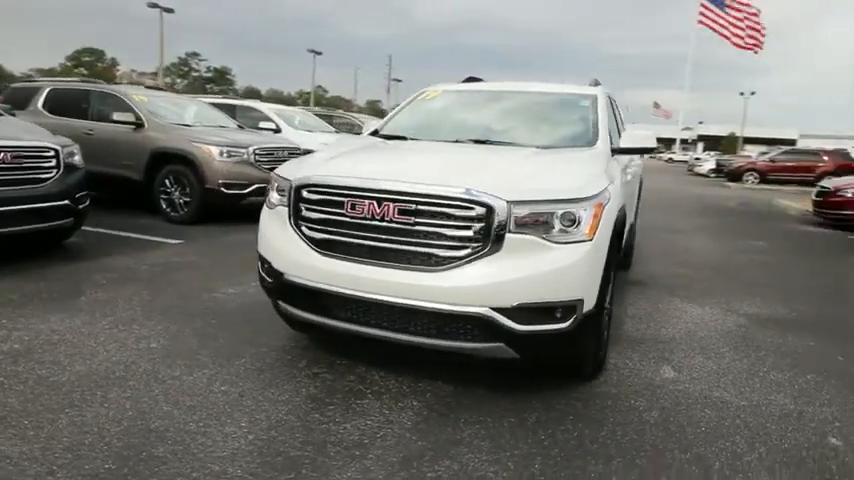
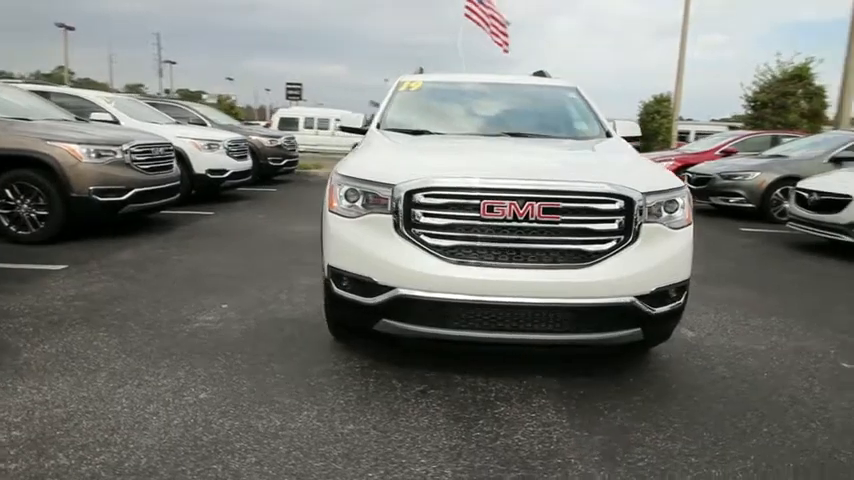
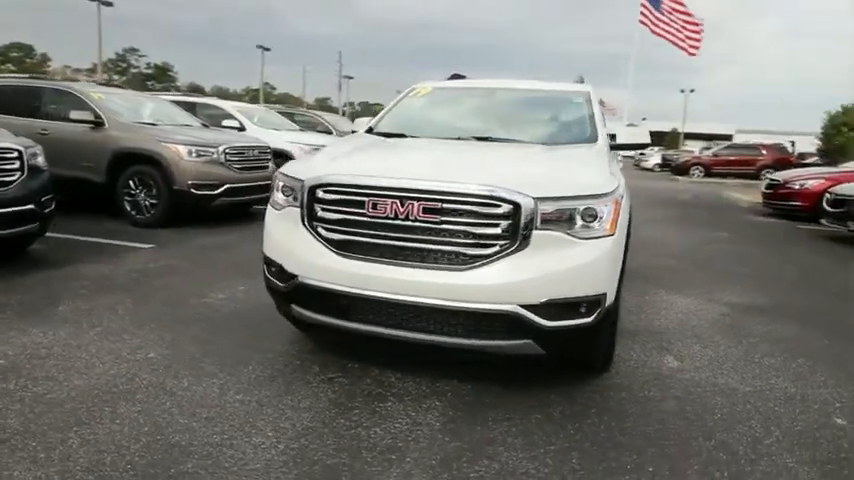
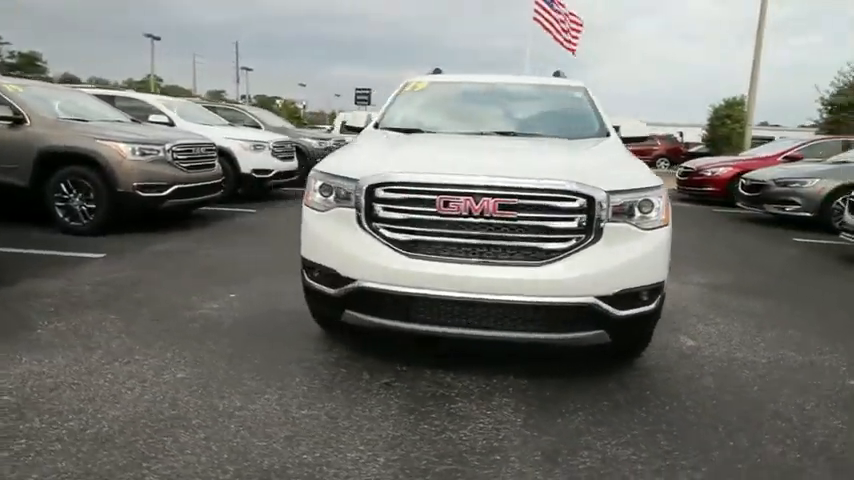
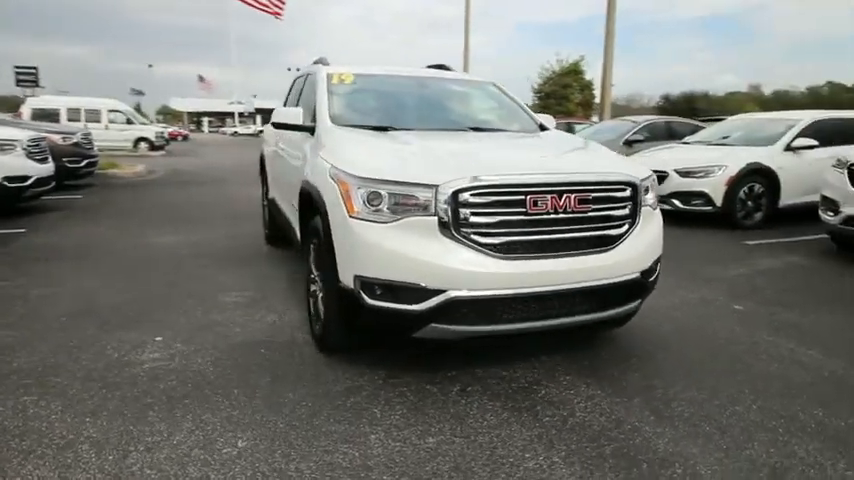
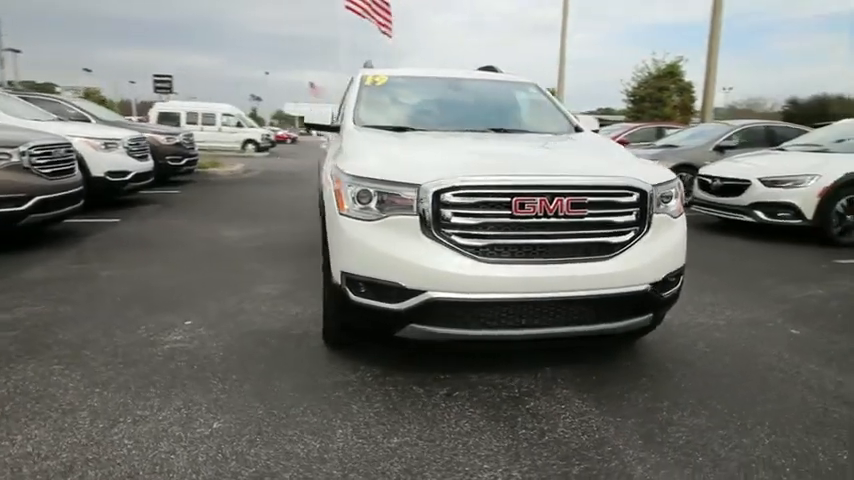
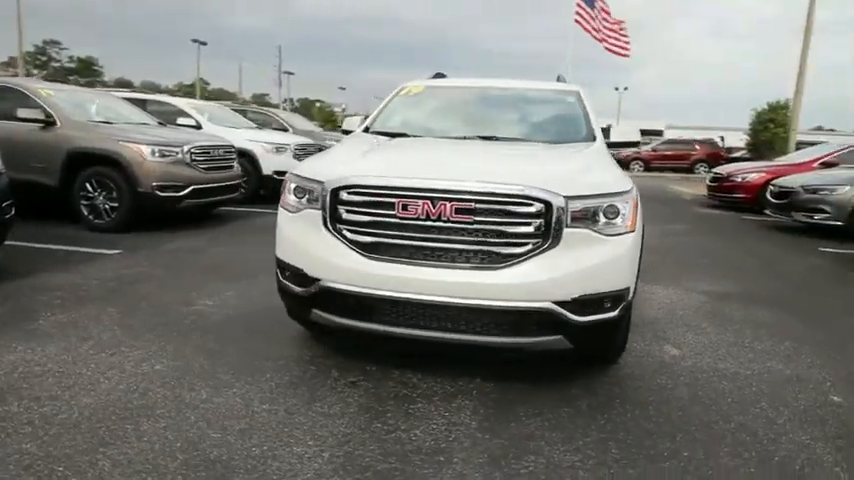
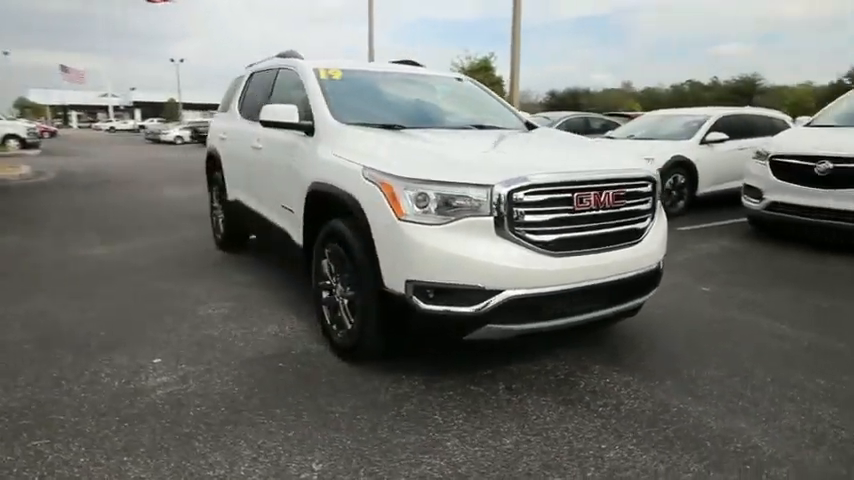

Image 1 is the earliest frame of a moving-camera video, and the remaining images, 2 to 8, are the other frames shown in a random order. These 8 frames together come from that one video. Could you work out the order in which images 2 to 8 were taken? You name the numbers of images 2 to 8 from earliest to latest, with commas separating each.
3, 7, 4, 2, 6, 5, 8
